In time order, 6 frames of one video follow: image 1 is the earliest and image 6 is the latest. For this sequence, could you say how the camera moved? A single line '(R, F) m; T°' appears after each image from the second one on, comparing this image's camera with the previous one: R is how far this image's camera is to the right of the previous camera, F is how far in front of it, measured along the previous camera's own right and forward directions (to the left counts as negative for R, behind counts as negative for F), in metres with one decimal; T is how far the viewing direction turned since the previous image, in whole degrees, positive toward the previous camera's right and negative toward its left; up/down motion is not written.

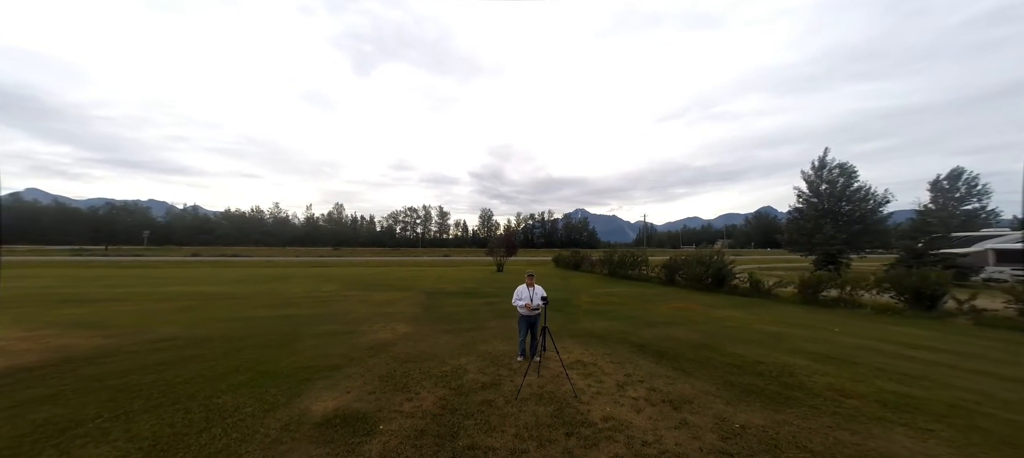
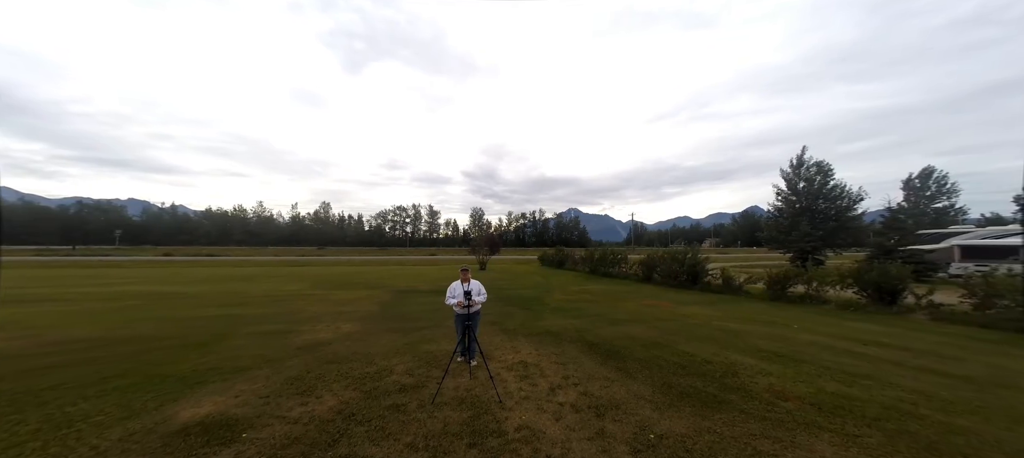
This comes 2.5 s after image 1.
(+1.1, +0.4) m; +2°
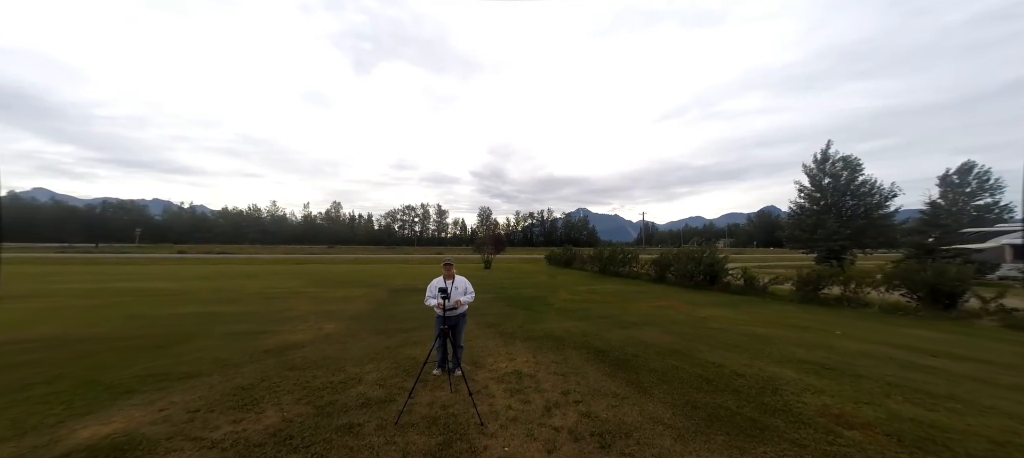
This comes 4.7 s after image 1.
(+0.3, +1.0) m; -2°
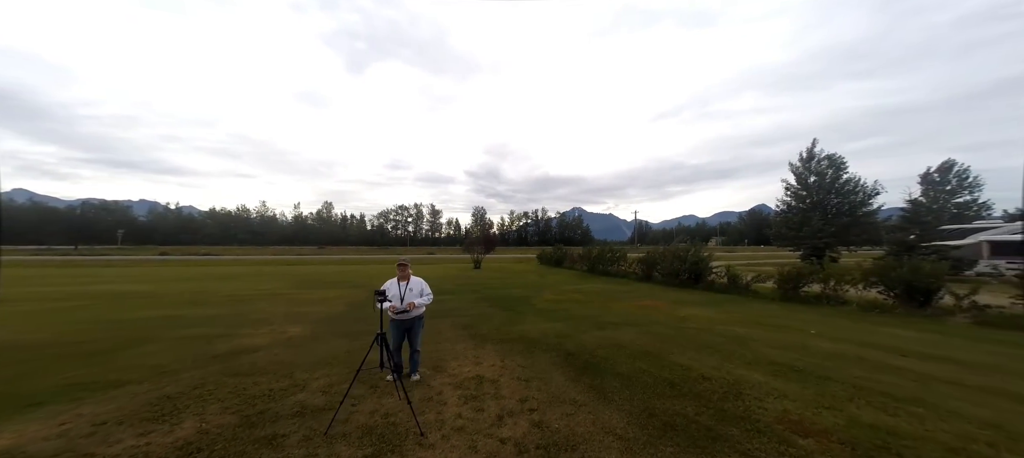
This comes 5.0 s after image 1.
(+0.6, +0.3) m; +1°
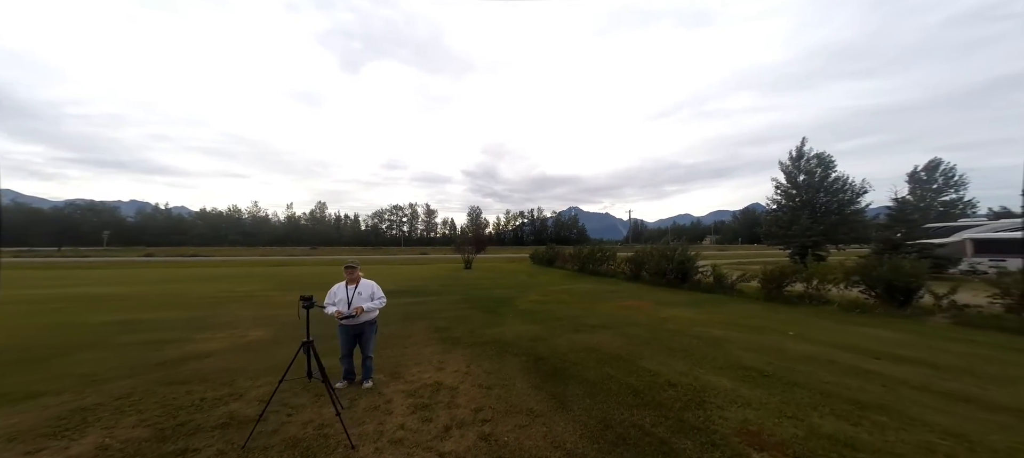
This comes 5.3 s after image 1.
(+0.6, +0.2) m; +1°
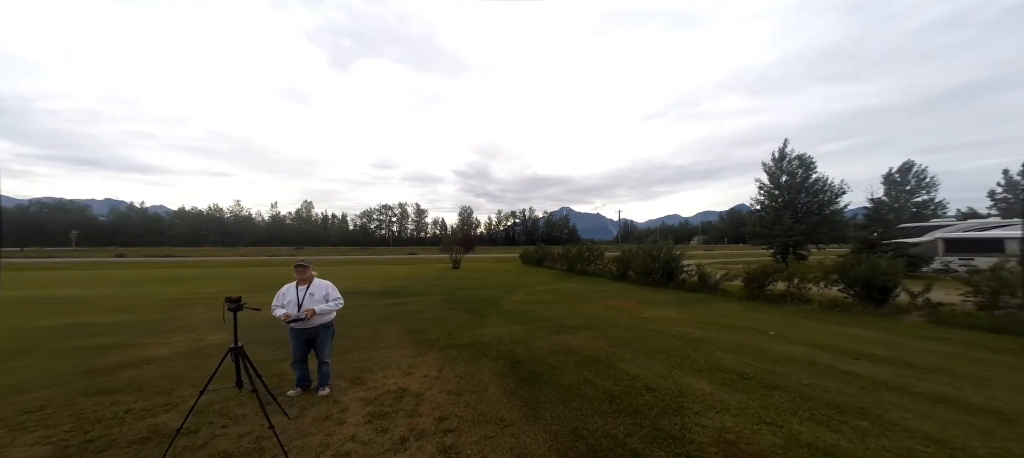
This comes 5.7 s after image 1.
(+0.3, +0.3) m; +2°
